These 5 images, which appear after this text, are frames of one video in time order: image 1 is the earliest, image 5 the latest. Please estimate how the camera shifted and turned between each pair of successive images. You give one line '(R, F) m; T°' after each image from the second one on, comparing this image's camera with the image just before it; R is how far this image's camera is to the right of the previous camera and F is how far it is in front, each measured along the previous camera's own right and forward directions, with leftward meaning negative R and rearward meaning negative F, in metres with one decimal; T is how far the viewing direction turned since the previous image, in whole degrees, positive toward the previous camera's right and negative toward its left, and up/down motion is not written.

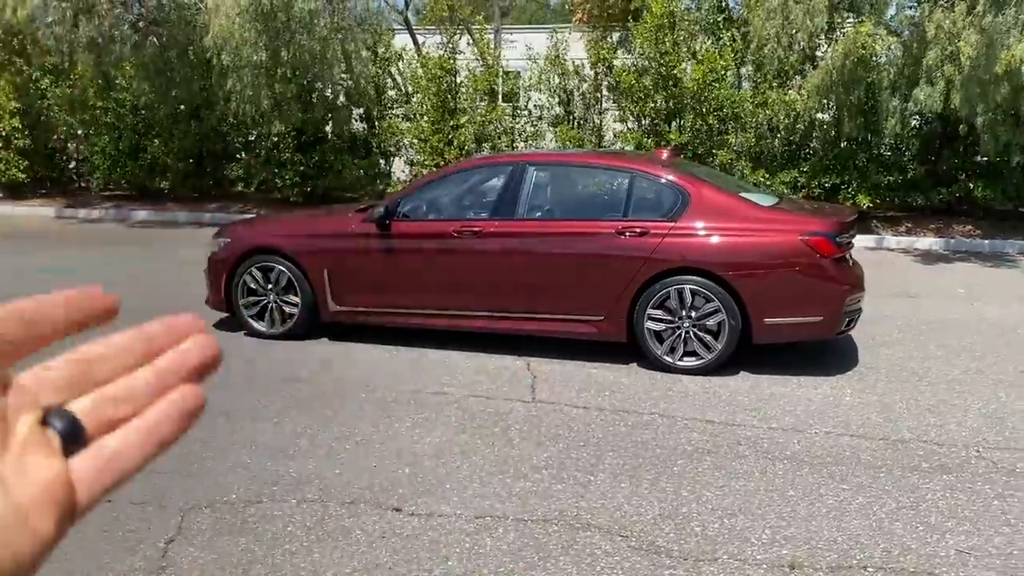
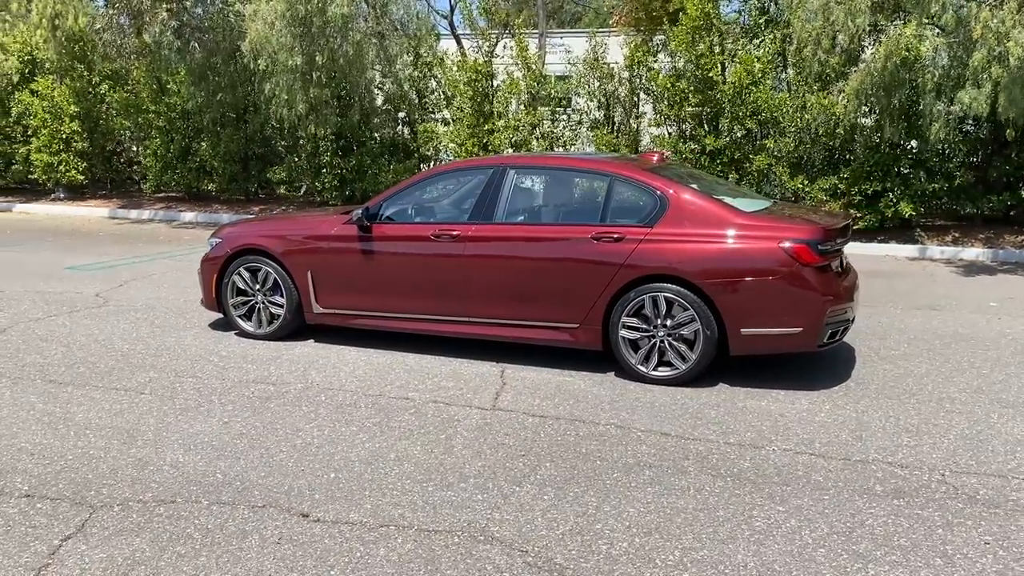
(+0.7, +0.1) m; -5°
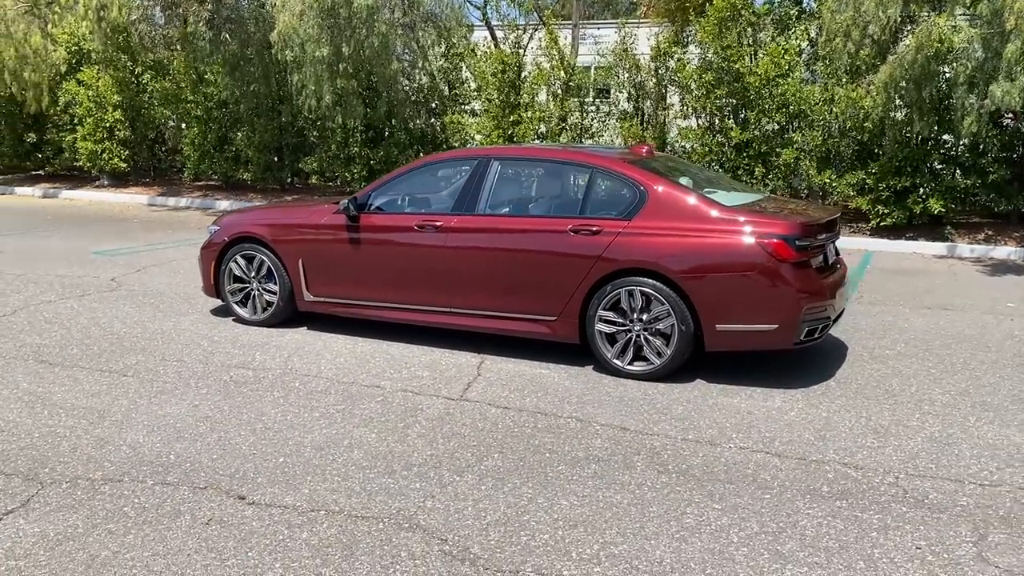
(+0.5, 0.0) m; -3°
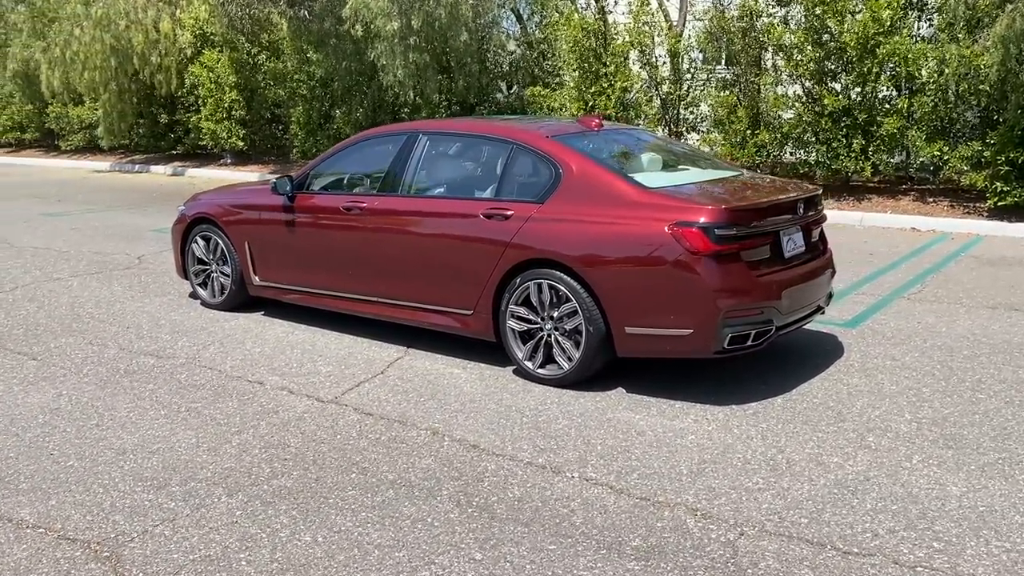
(+1.6, +0.8) m; -12°
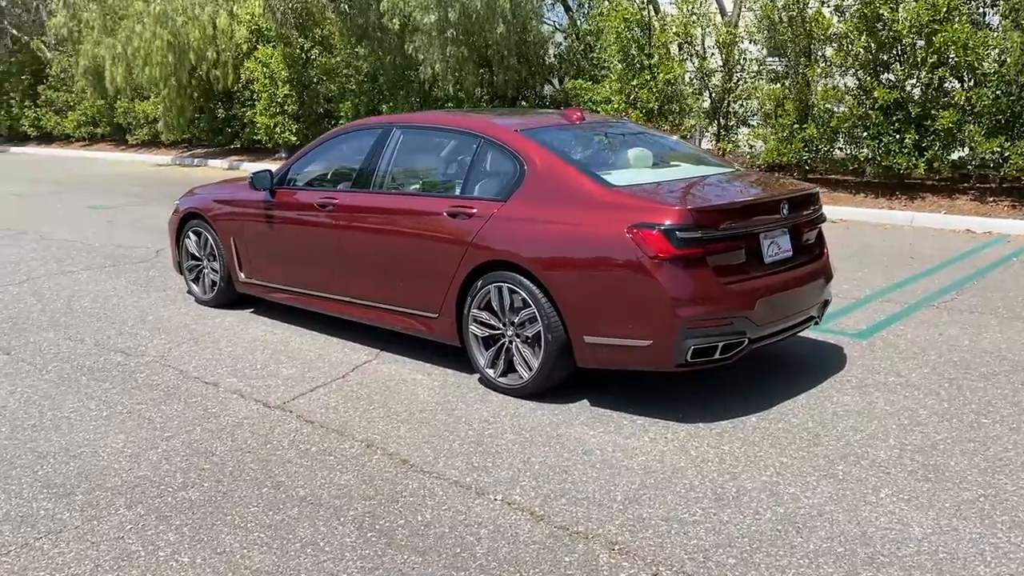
(+0.6, +0.3) m; -5°
